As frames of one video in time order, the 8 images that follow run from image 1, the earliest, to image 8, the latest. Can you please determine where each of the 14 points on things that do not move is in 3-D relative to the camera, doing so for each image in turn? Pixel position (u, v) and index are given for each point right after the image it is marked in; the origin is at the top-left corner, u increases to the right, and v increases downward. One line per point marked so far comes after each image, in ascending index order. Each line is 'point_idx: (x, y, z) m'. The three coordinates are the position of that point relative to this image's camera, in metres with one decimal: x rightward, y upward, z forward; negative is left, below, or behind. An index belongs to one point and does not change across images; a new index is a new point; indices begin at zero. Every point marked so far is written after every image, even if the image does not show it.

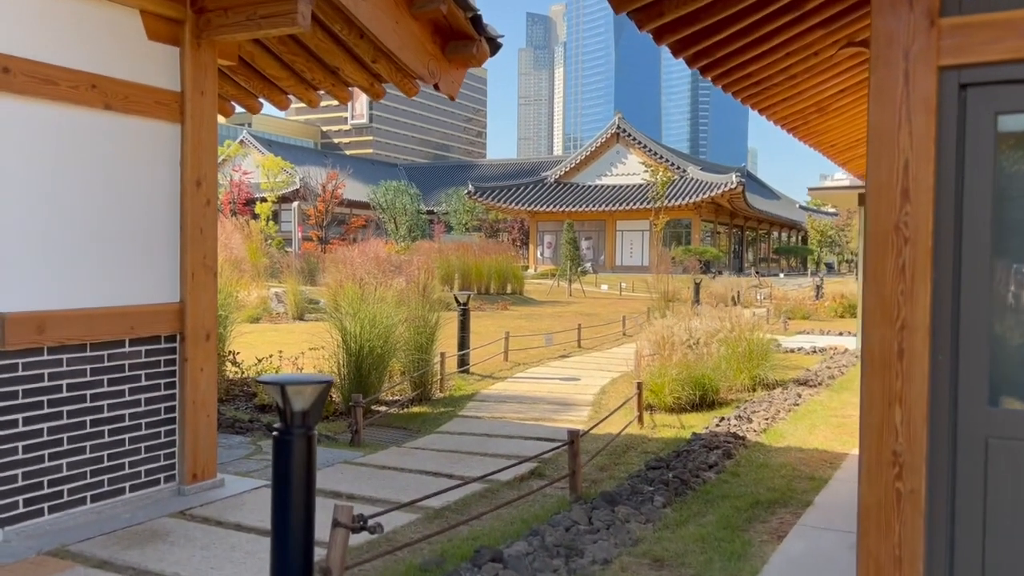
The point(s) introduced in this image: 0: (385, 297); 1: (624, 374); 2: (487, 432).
0: (-1.0, -0.1, +6.7) m
1: (+1.1, -0.8, +7.9) m
2: (-0.2, -1.0, +5.6) m
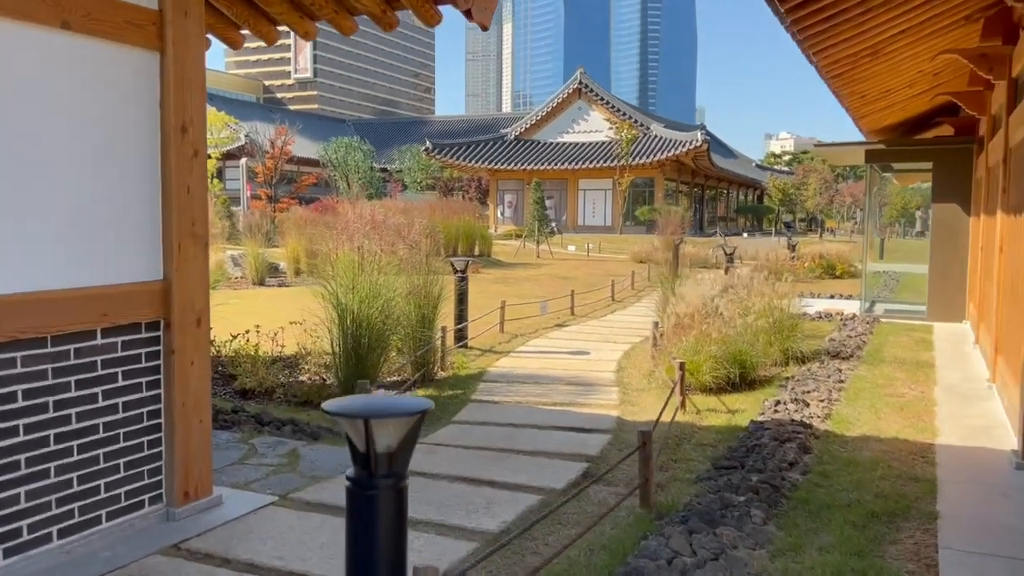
0: (-0.9, +0.2, +5.9) m
1: (+1.1, -0.5, +7.3) m
2: (0.0, -0.8, +4.9) m
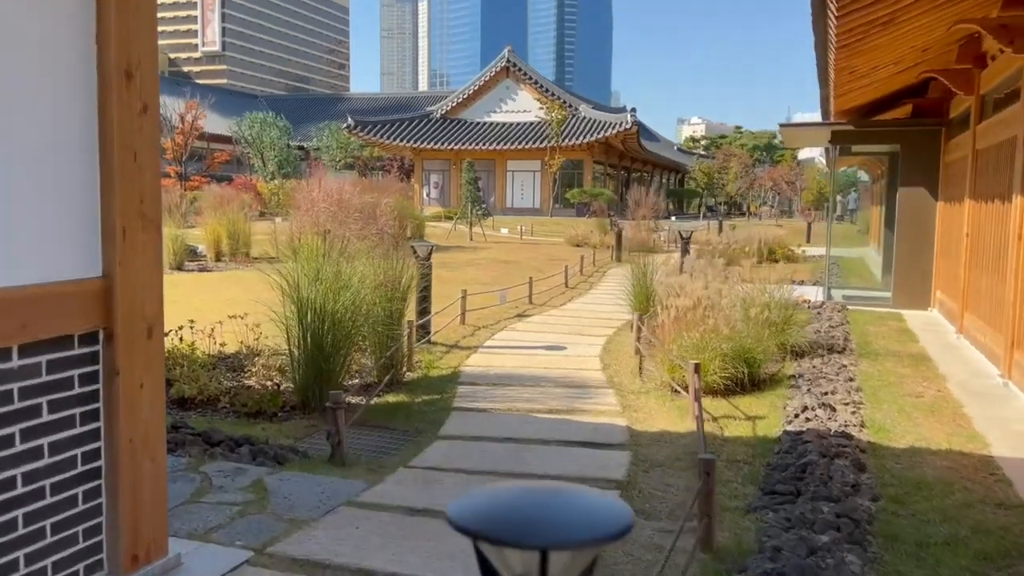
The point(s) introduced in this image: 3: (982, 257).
0: (-1.0, +0.2, +5.1) m
1: (+0.8, -0.4, +6.7) m
2: (0.0, -0.7, +4.2) m
3: (+3.7, +0.2, +6.7) m
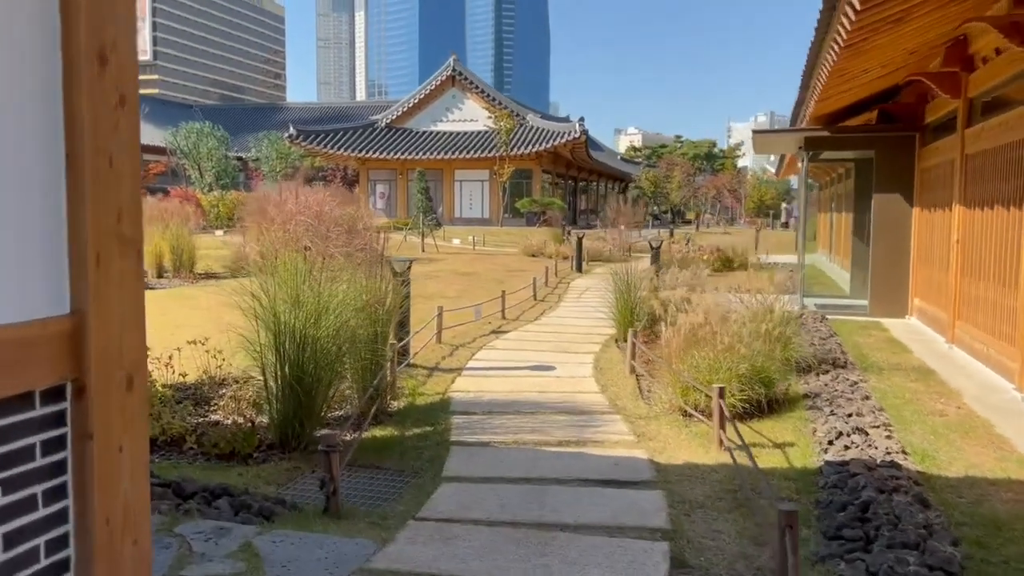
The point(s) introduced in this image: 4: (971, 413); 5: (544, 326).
0: (-1.0, +0.1, +4.6) m
1: (+0.7, -0.5, +6.3) m
2: (+0.1, -0.8, +3.8) m
3: (+3.5, +0.2, +6.5) m
4: (+2.6, -0.7, +4.8) m
5: (+0.3, -0.4, +8.1) m
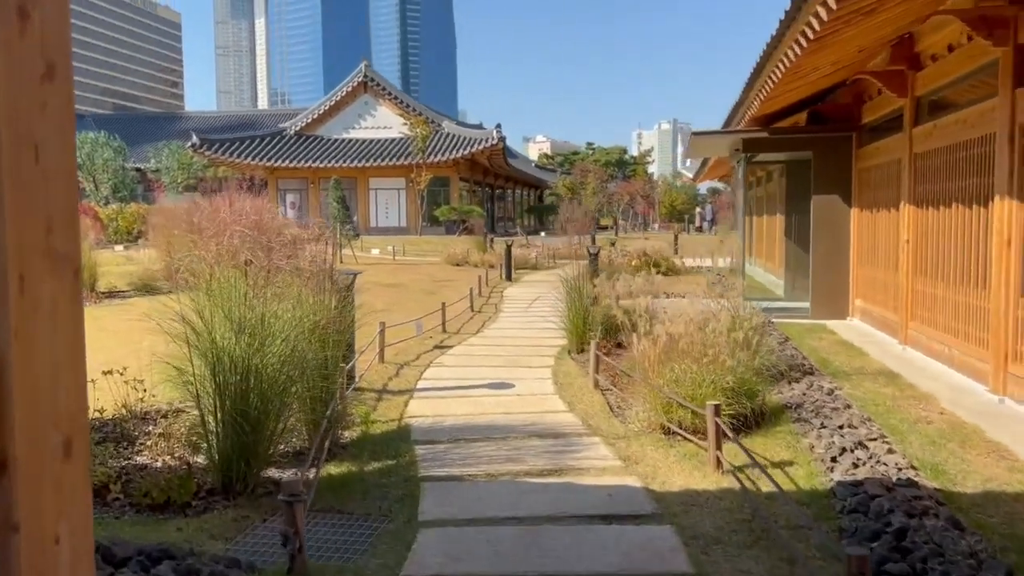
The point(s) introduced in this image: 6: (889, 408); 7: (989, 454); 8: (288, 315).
0: (-1.1, 0.0, +4.1) m
1: (+0.4, -0.6, +5.9) m
2: (0.0, -0.9, +3.4) m
3: (+3.2, +0.2, +6.4) m
4: (+2.4, -0.7, +4.7) m
5: (-0.2, -0.5, +7.7) m
6: (+2.1, -0.7, +4.8) m
7: (+2.2, -0.8, +3.9) m
8: (-1.0, -0.1, +4.0) m
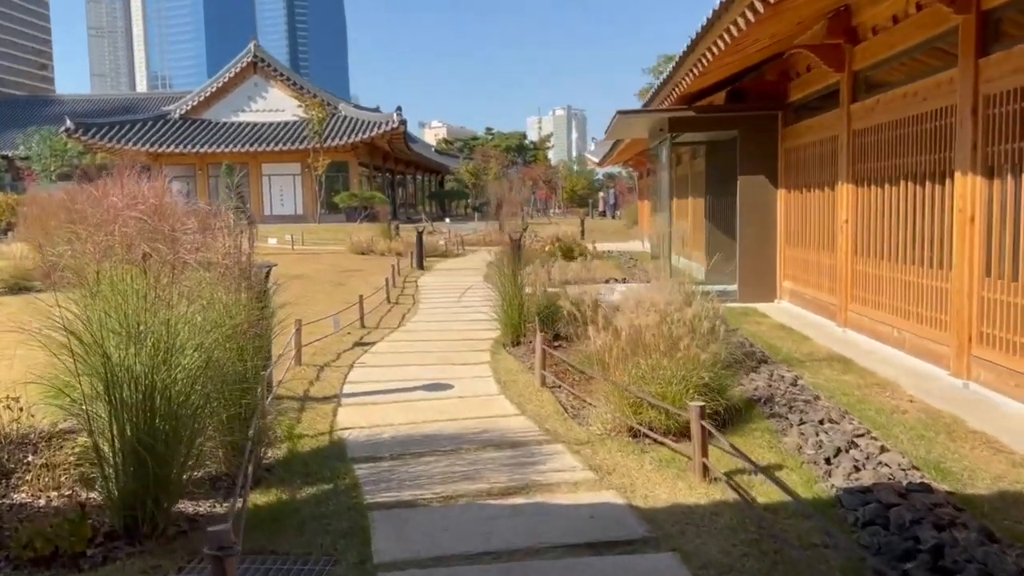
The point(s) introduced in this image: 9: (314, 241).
0: (-1.3, 0.0, +3.4) m
1: (0.0, -0.5, +5.4) m
2: (-0.1, -0.9, +2.8) m
3: (+2.7, +0.3, +6.2) m
4: (+2.1, -0.6, +4.4) m
5: (-0.8, -0.4, +7.1) m
6: (+1.8, -0.6, +4.6) m
7: (+2.0, -0.7, +3.7) m
8: (-1.2, -0.1, +3.3) m
9: (-4.6, +1.1, +19.9) m
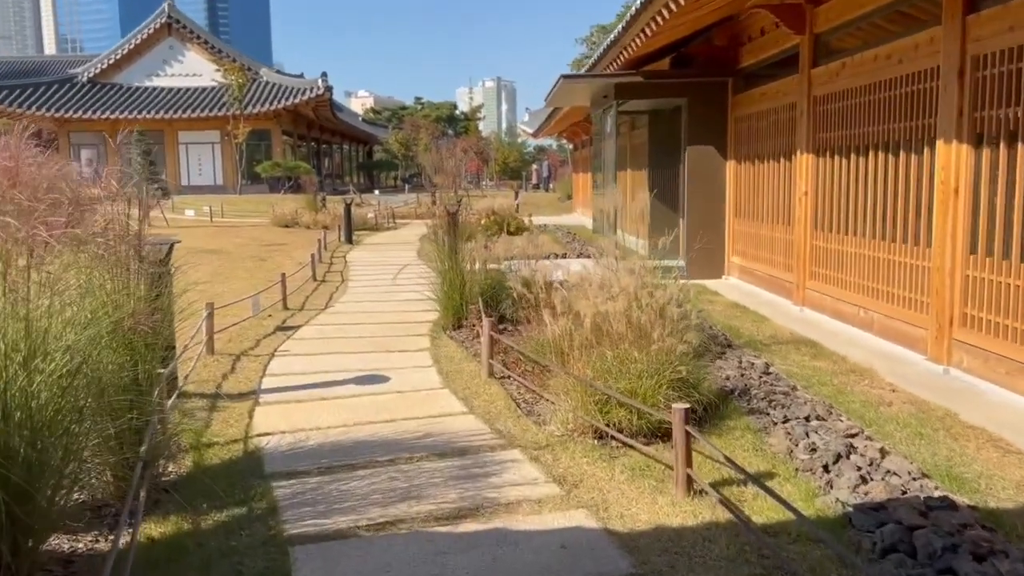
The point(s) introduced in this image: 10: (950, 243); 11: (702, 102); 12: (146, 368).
0: (-1.5, +0.1, +2.7) m
1: (-0.4, -0.4, +4.9) m
2: (-0.2, -0.8, +2.3) m
3: (+2.3, +0.5, +5.8) m
4: (+1.9, -0.5, +4.0) m
5: (-1.3, -0.2, +6.5) m
6: (+1.6, -0.5, +4.1) m
7: (+1.8, -0.6, +3.3) m
8: (-1.4, -0.1, +2.7) m
9: (-6.1, +1.7, +18.9) m
10: (+2.3, +0.2, +4.4) m
11: (+1.9, +1.8, +8.5) m
12: (-1.3, -0.3, +3.1) m
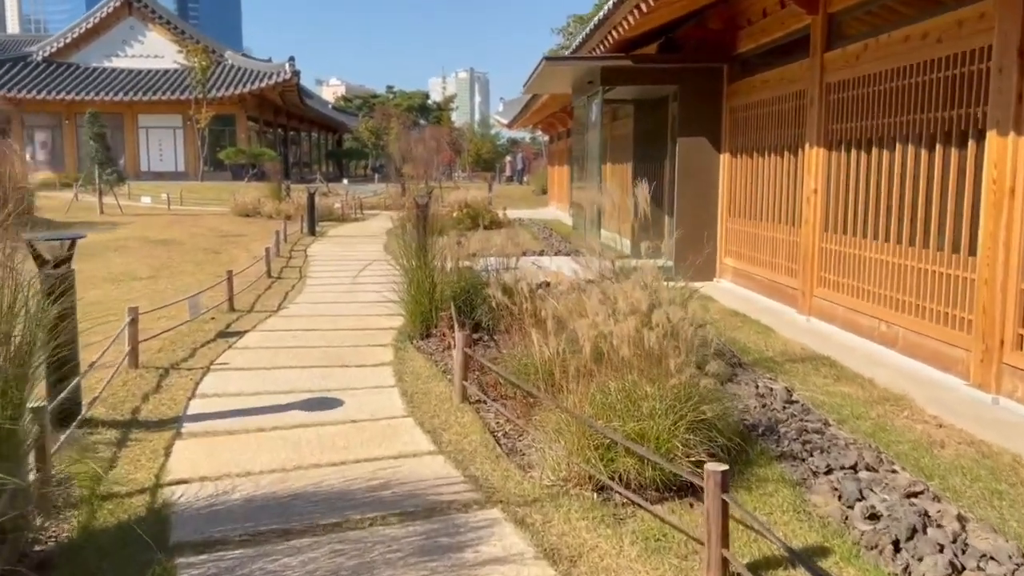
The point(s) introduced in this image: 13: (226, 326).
0: (-1.5, 0.0, +1.9) m
1: (-0.5, -0.5, +4.2) m
2: (-0.2, -0.9, +1.6) m
3: (+2.1, +0.4, +5.2) m
4: (+1.8, -0.6, +3.4) m
5: (-1.4, -0.2, +5.7) m
6: (+1.5, -0.5, +3.5) m
7: (+1.8, -0.7, +2.6) m
8: (-1.4, -0.1, +1.9) m
9: (-6.7, +1.8, +17.9) m
10: (+2.2, +0.2, +3.8) m
11: (+1.7, +1.8, +7.8) m
12: (-1.4, -0.3, +2.3) m
13: (-1.8, -0.2, +5.4) m
